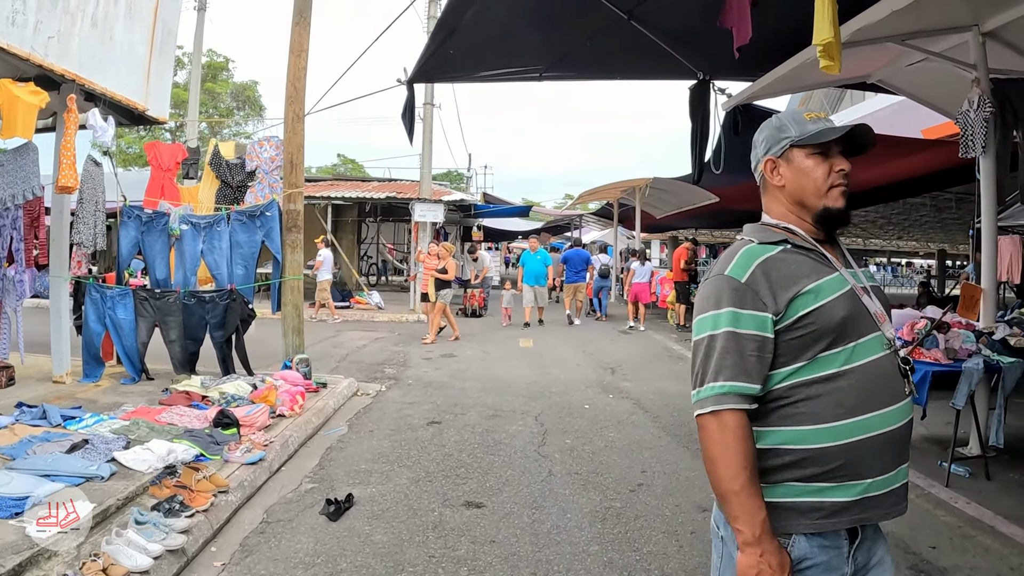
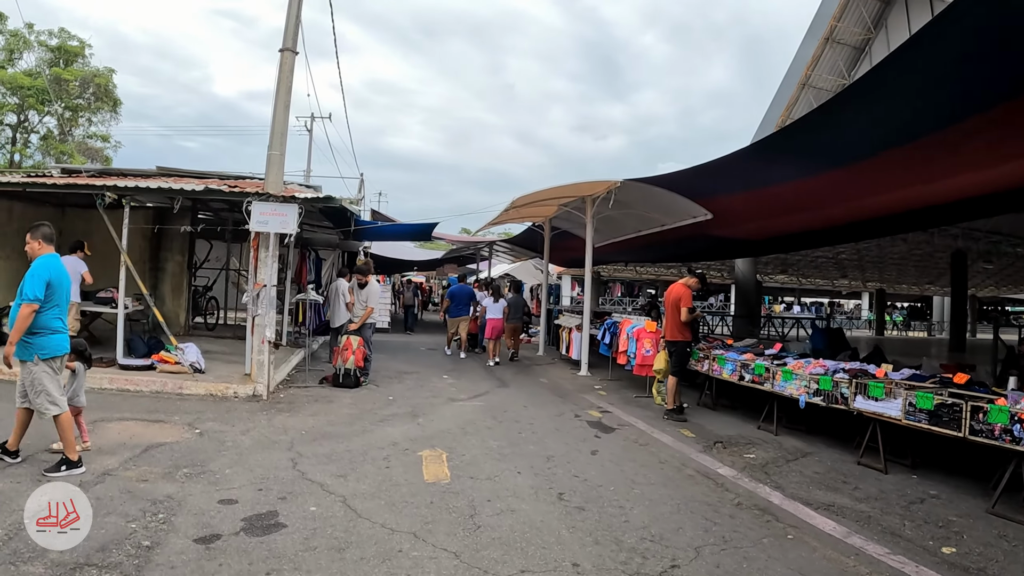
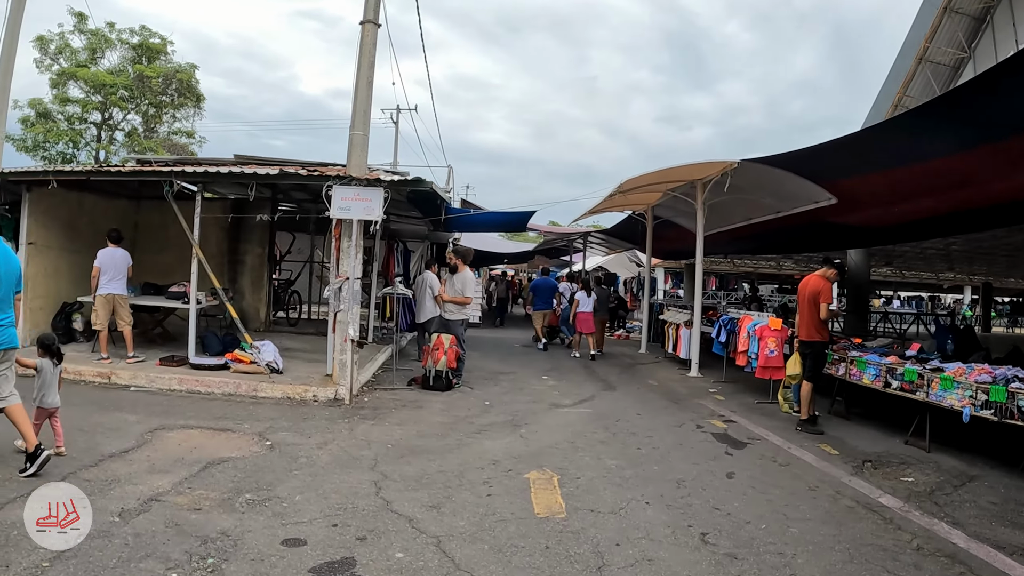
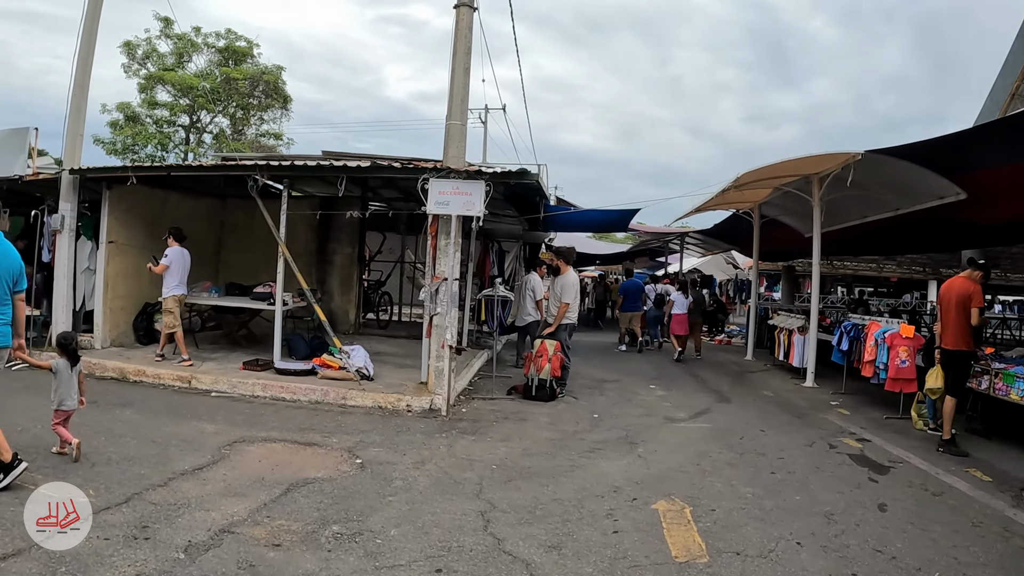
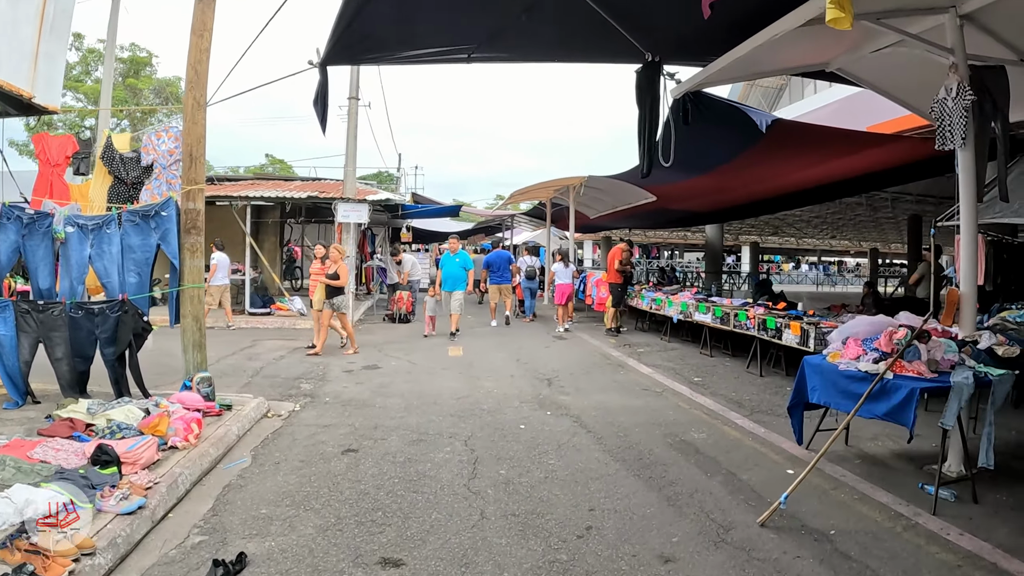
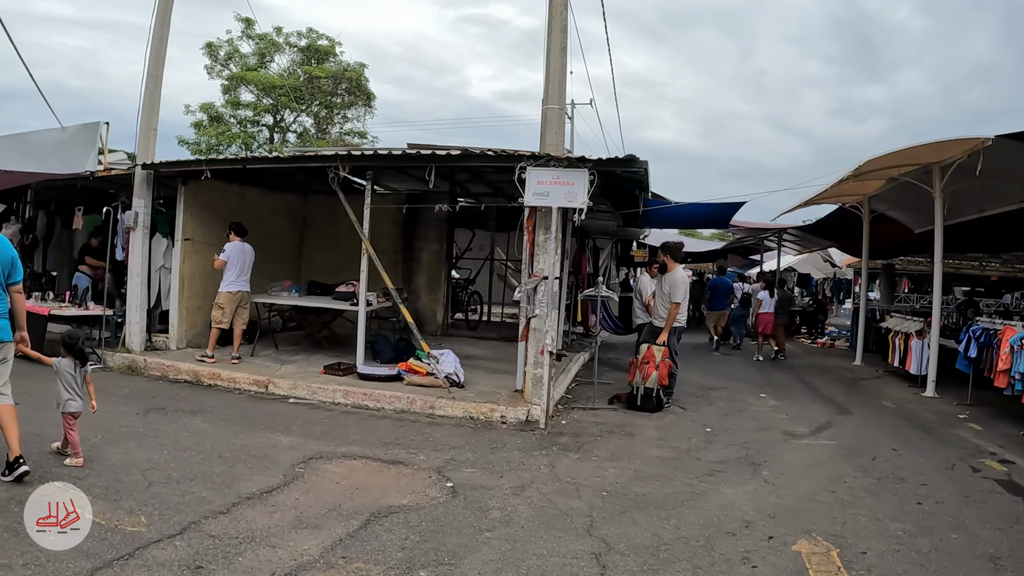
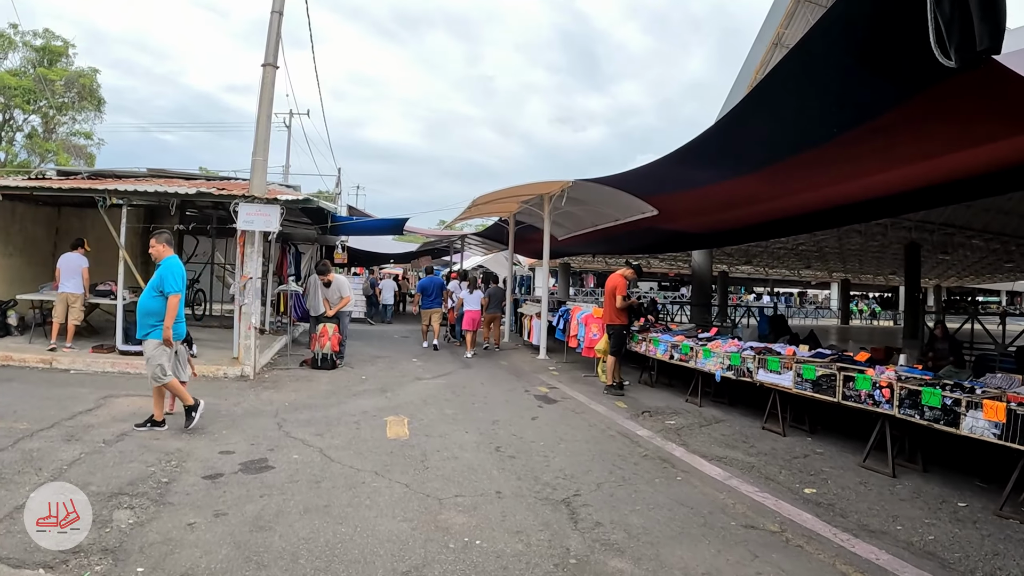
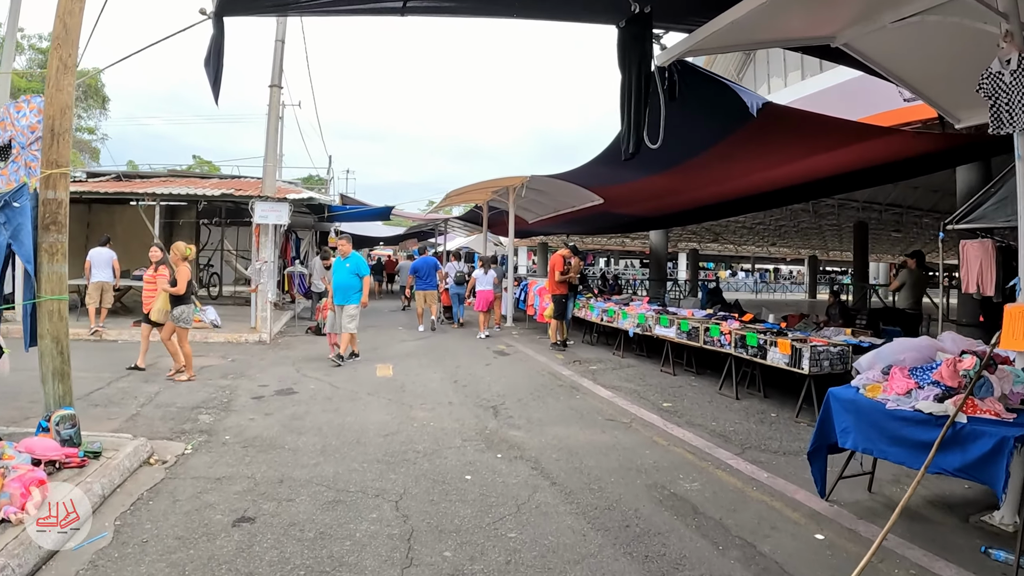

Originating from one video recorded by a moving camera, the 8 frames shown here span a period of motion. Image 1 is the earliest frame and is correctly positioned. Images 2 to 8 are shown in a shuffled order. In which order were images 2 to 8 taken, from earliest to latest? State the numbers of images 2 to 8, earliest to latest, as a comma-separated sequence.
5, 8, 7, 2, 3, 4, 6
